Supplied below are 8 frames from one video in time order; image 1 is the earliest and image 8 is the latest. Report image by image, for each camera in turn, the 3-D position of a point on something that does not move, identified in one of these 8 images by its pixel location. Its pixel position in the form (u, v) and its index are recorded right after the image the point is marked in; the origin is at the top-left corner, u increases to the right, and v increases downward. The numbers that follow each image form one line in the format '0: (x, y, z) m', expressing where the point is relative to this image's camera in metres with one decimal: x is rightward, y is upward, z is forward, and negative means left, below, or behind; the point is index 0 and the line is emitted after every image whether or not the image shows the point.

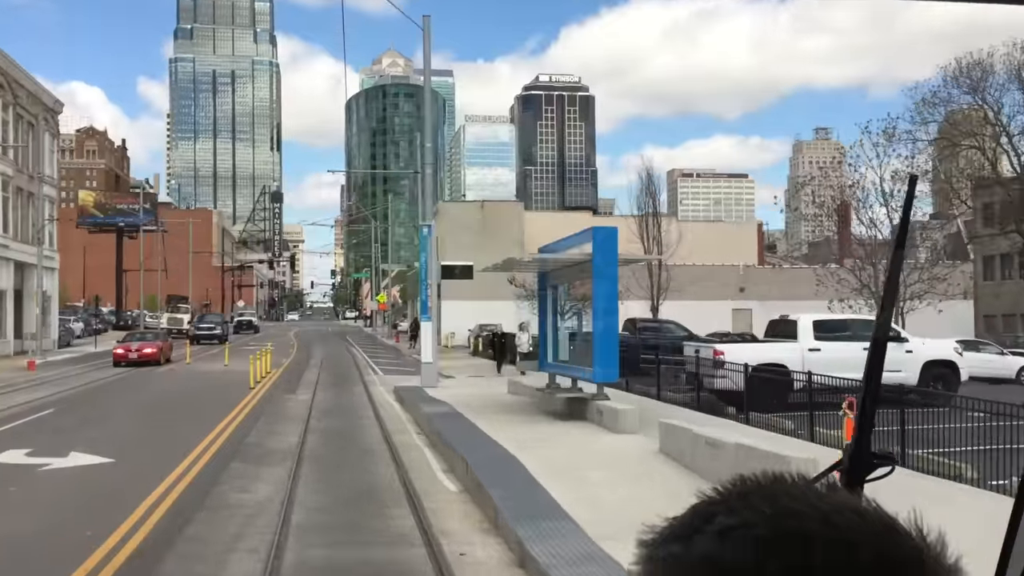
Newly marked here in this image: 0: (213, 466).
0: (-3.3, -2.0, +10.3) m
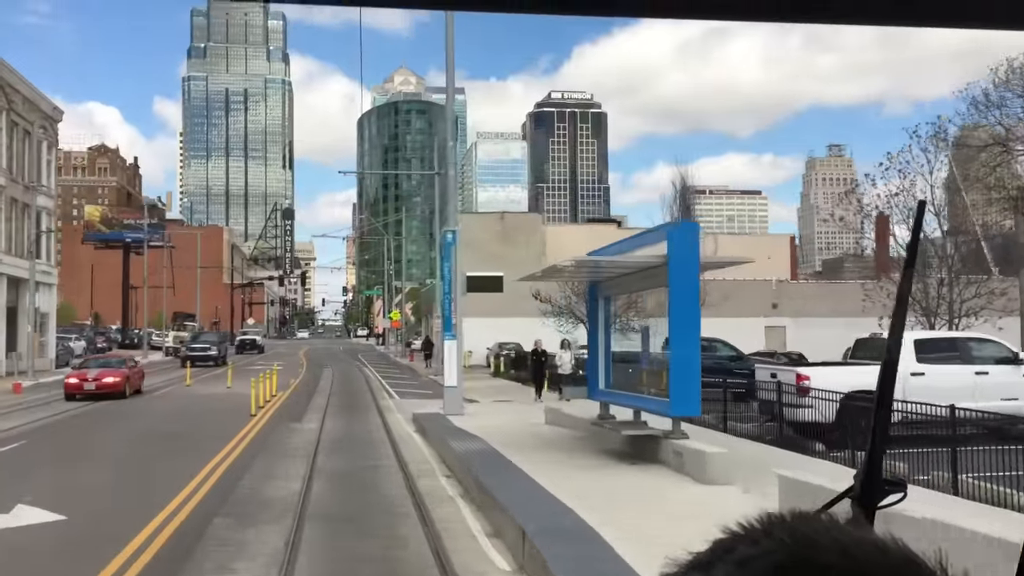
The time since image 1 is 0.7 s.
0: (-3.0, -2.1, +9.5) m
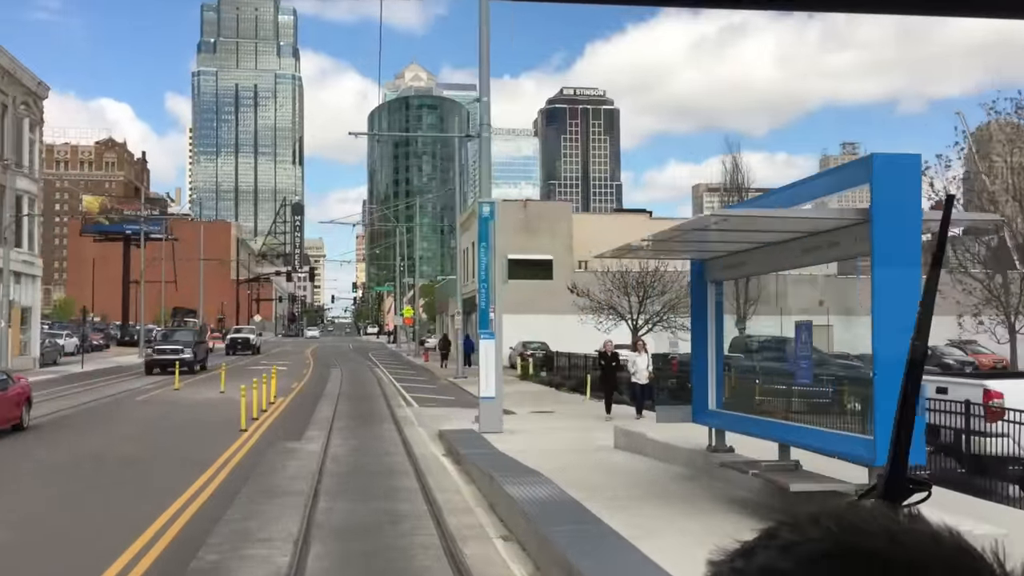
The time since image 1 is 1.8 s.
0: (-2.7, -2.0, +8.3) m
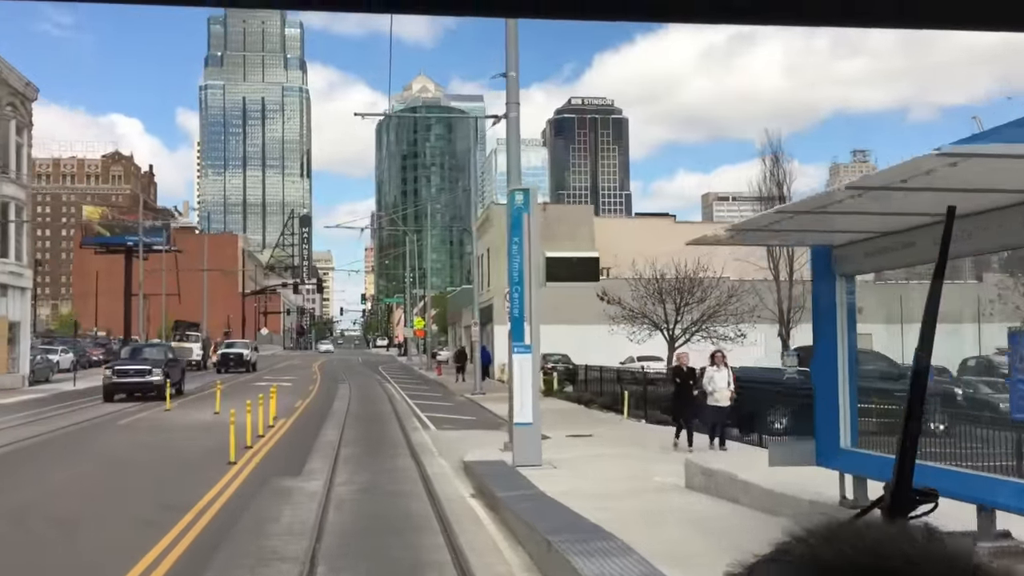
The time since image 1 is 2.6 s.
0: (-2.5, -2.1, +7.5) m
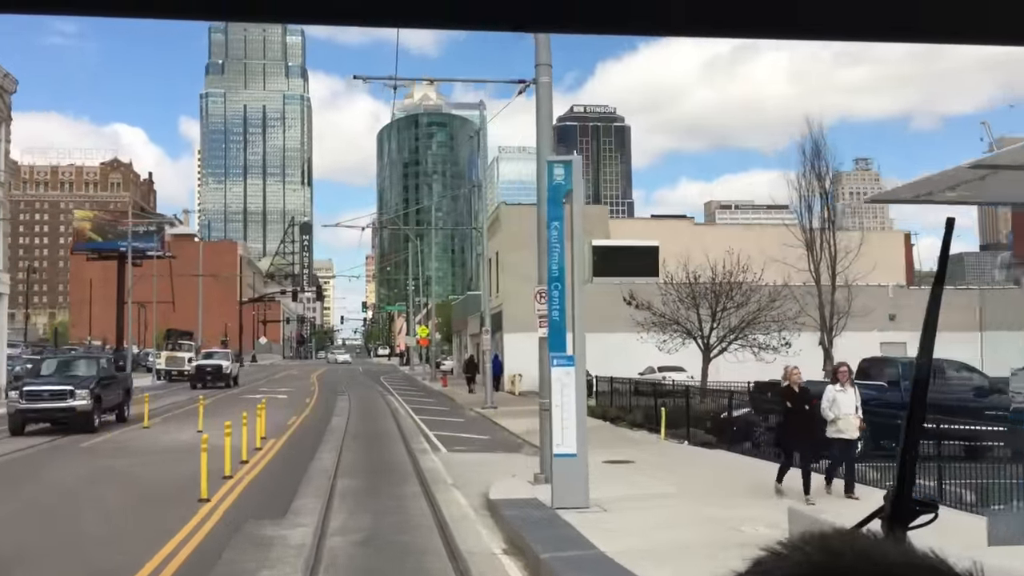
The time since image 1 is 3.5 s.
0: (-2.4, -2.1, +6.7) m
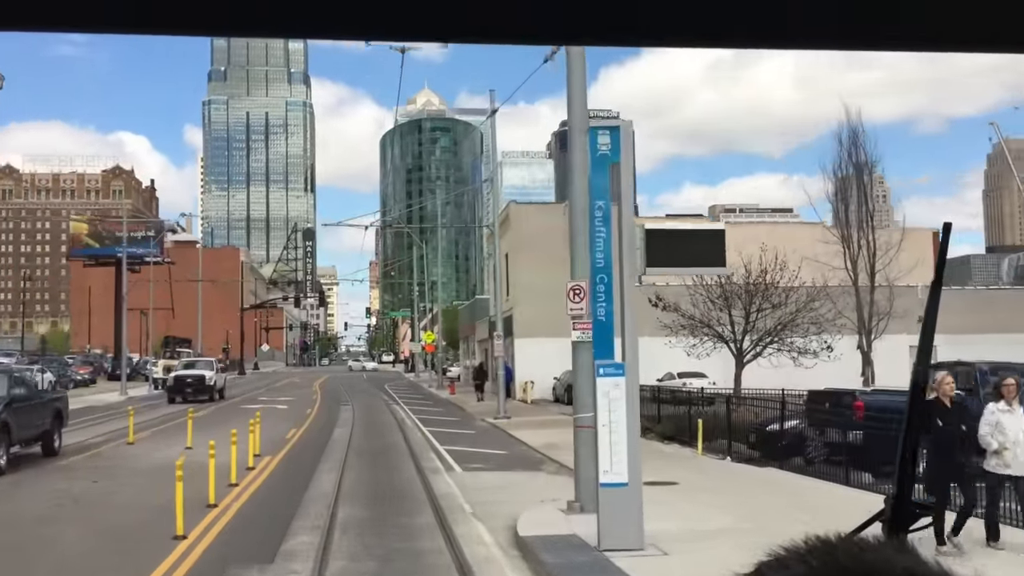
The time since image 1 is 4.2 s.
0: (-2.3, -2.2, +6.2) m
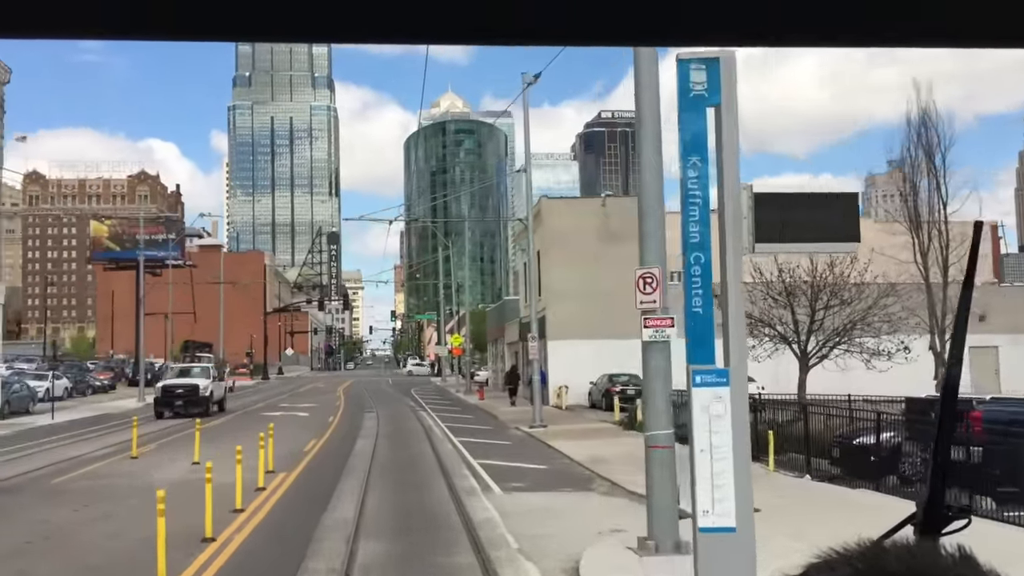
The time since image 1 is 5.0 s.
0: (-2.0, -2.1, +5.6) m
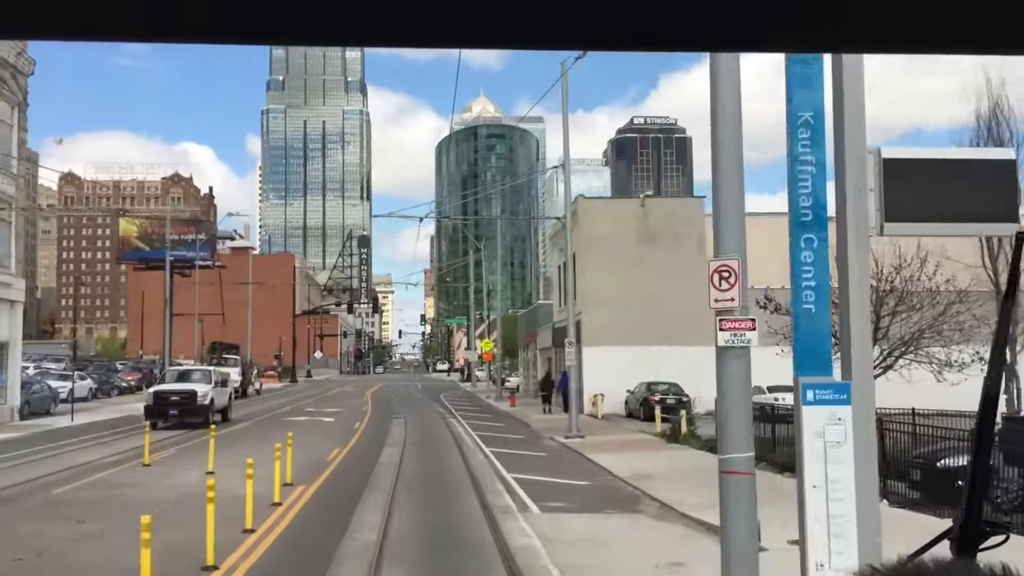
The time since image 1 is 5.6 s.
0: (-1.8, -2.1, +5.2) m
